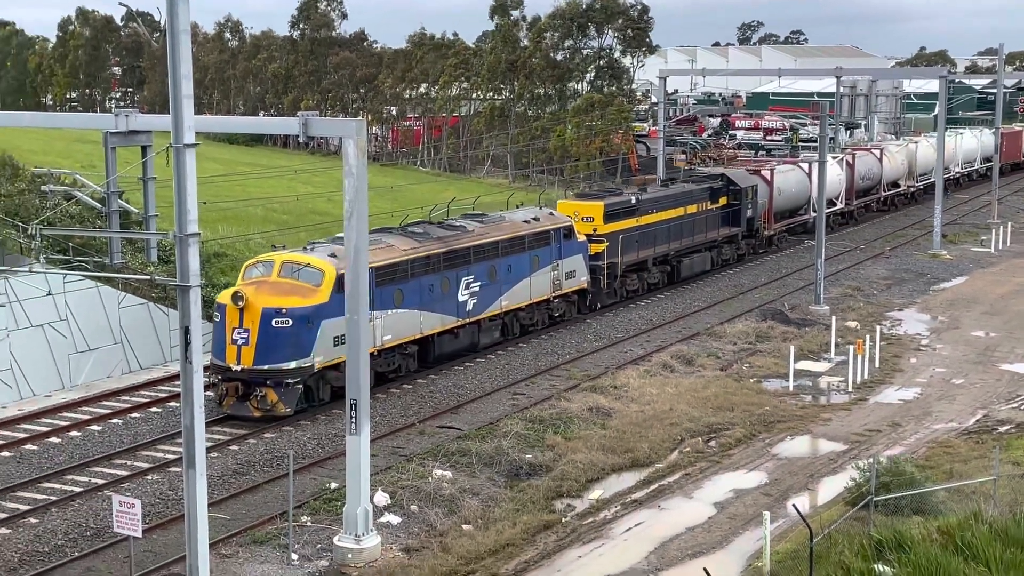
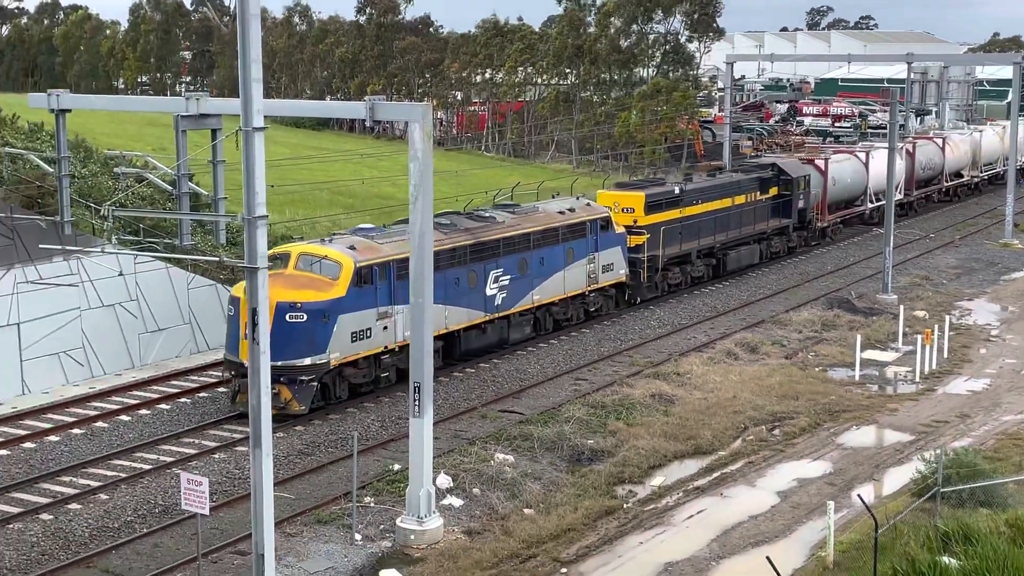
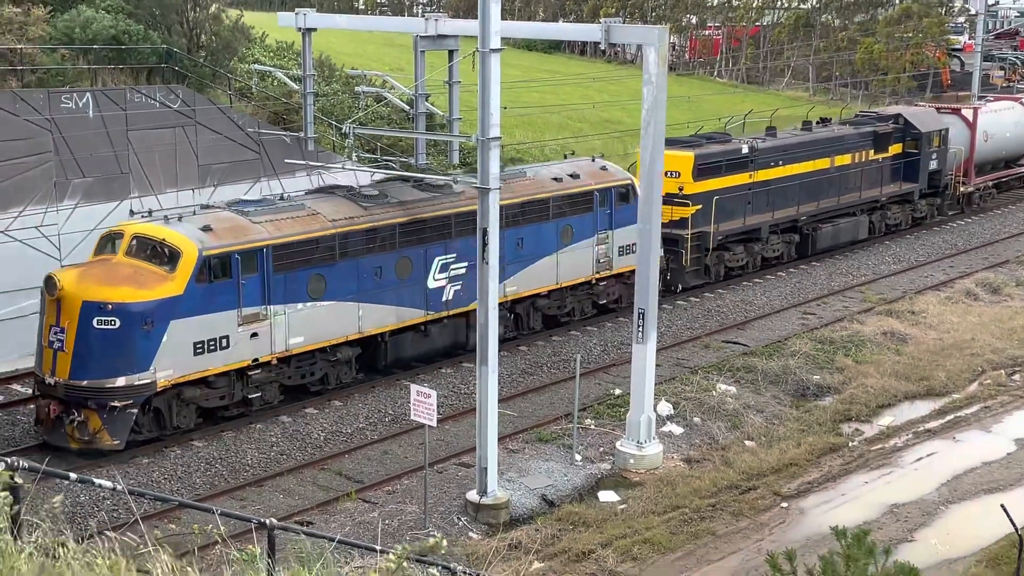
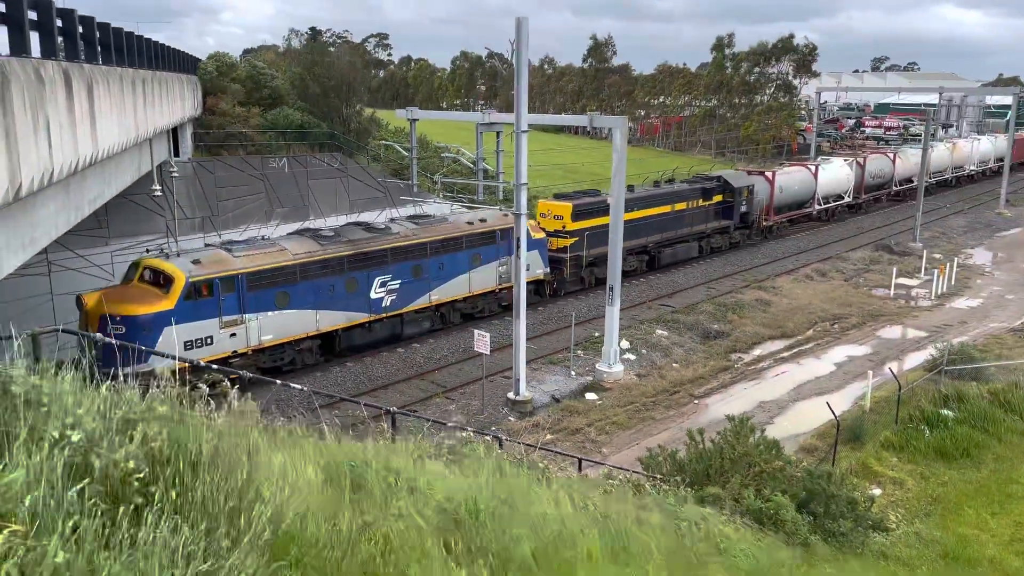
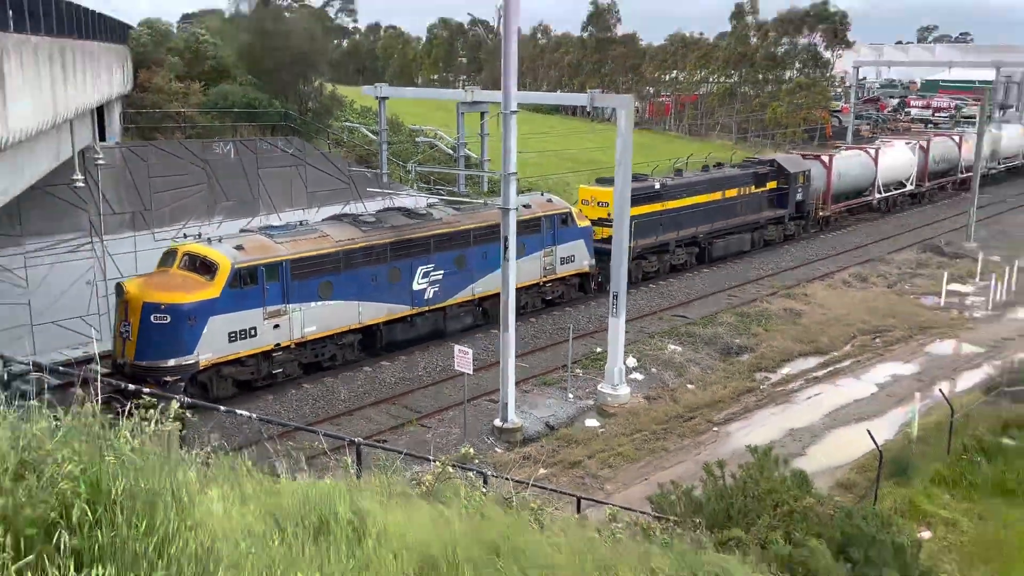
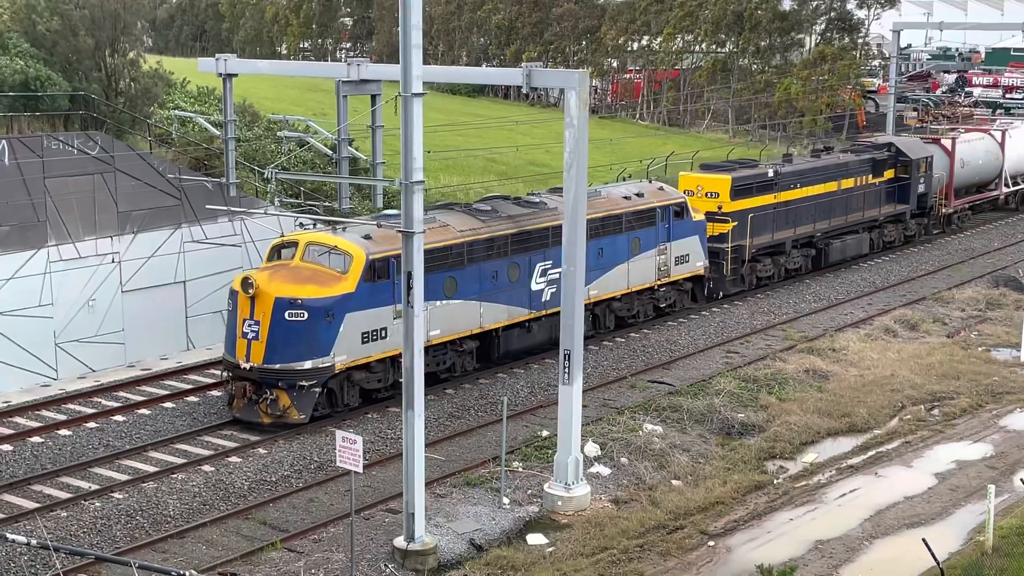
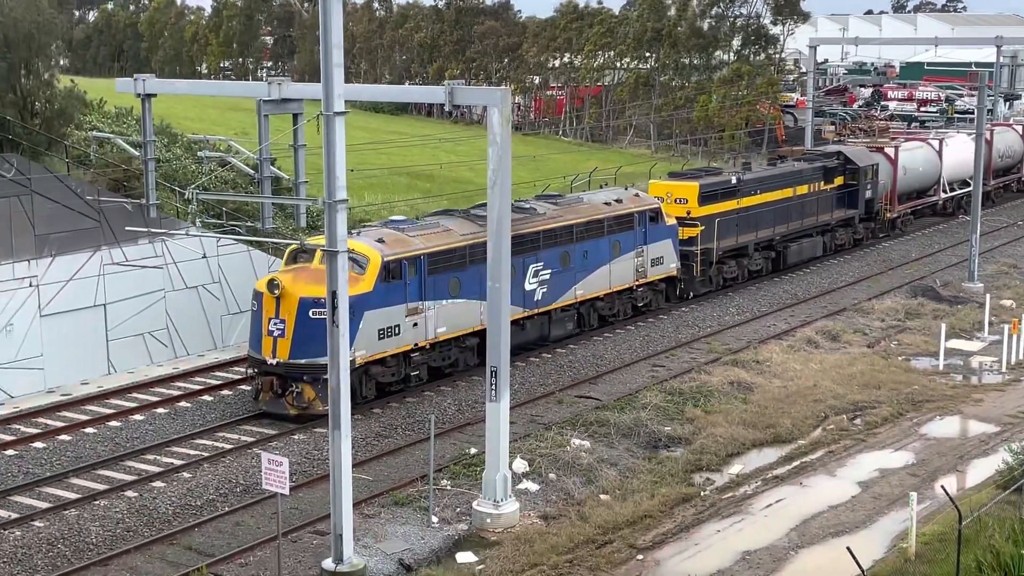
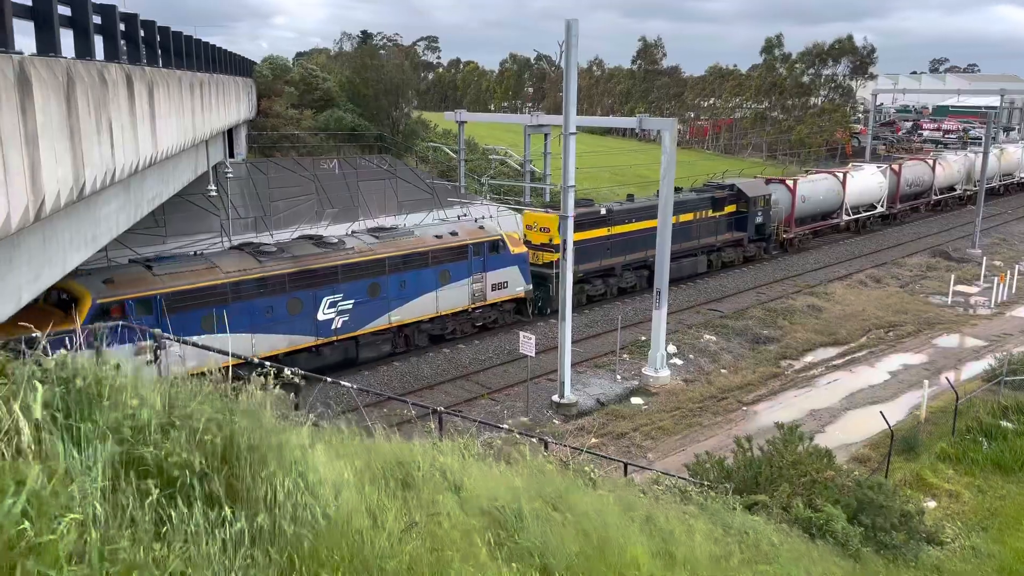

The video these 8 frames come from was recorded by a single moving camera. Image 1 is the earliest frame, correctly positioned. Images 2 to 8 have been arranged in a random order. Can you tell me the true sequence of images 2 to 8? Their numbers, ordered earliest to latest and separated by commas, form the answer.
2, 7, 6, 3, 5, 4, 8
